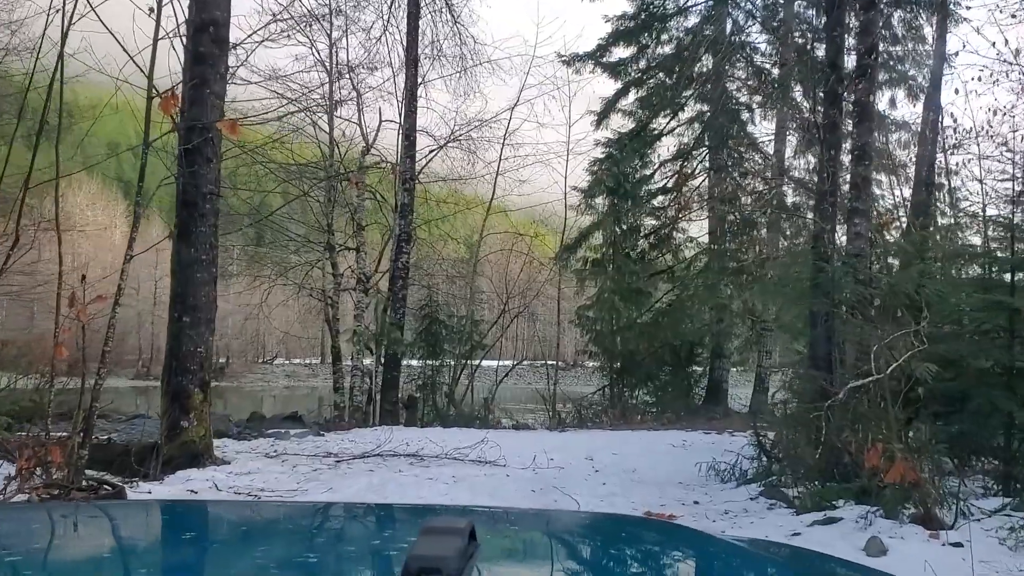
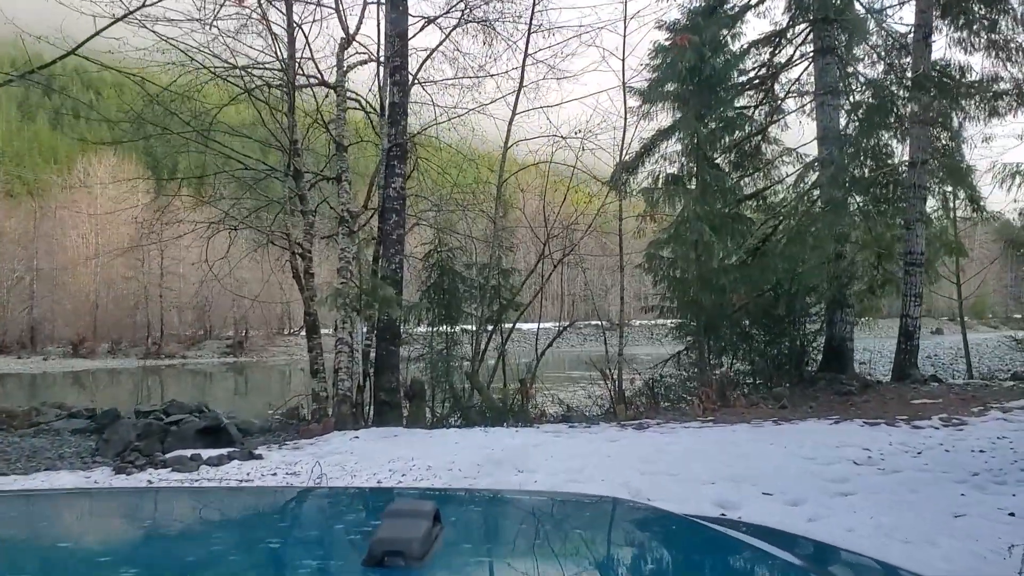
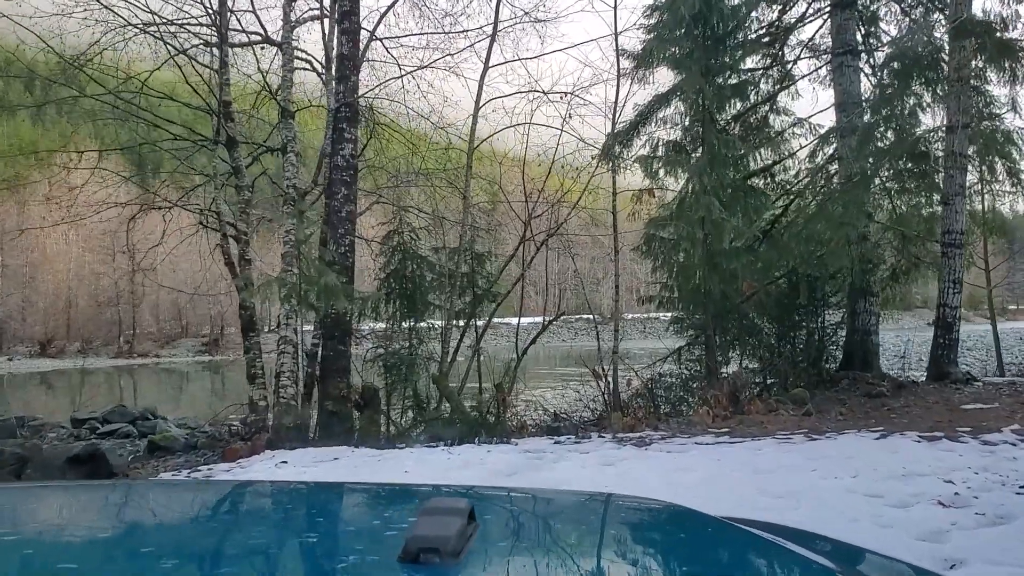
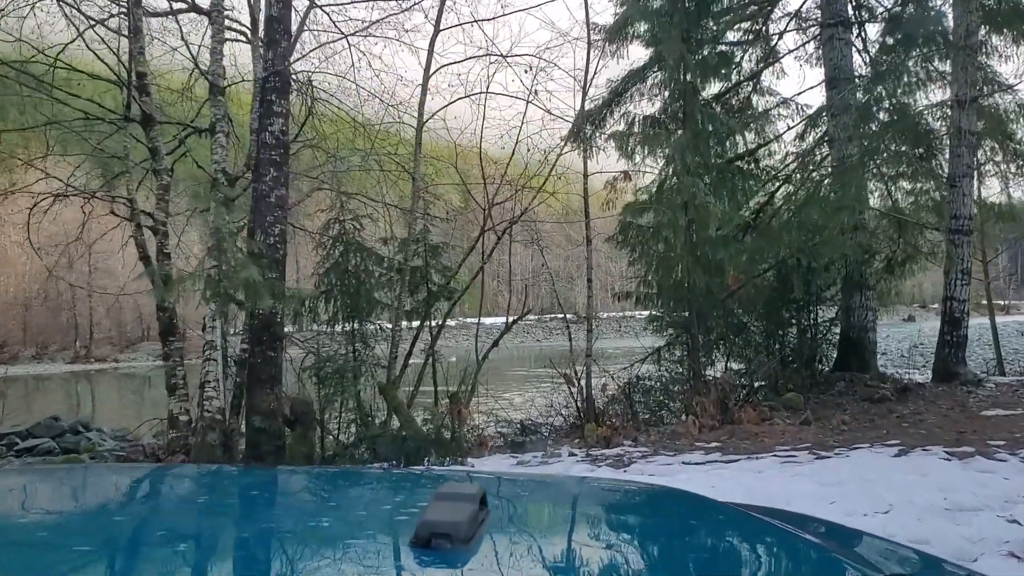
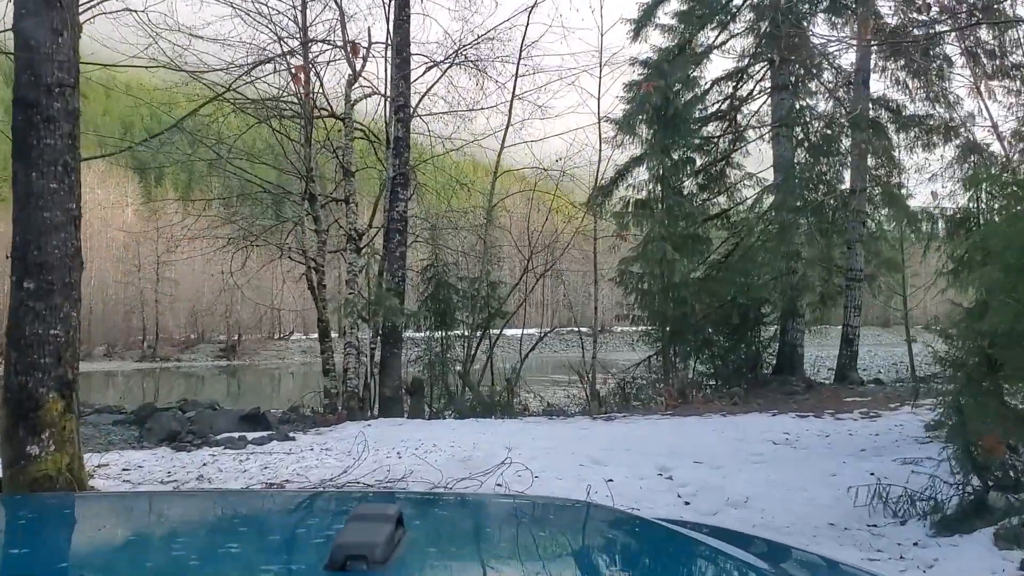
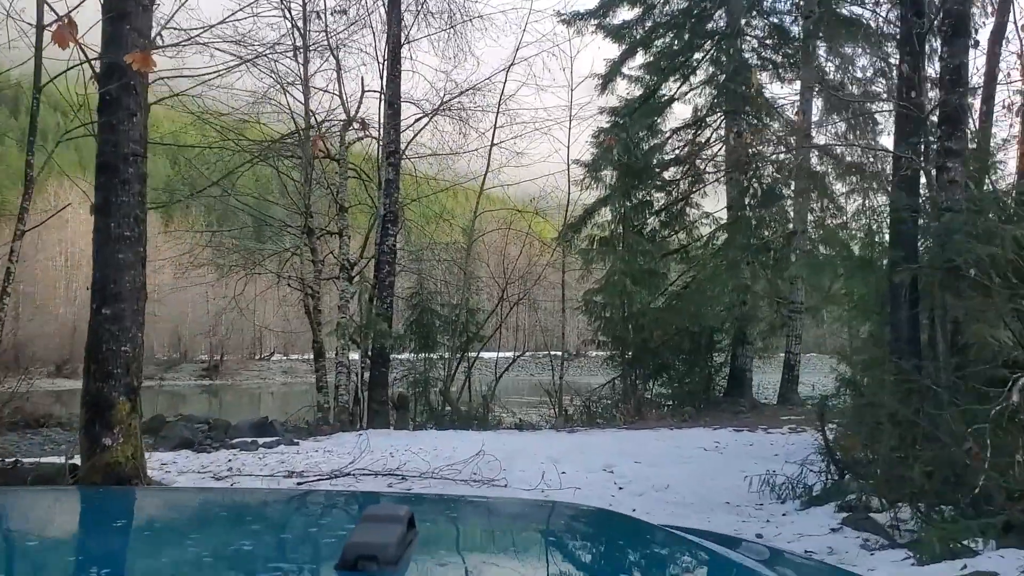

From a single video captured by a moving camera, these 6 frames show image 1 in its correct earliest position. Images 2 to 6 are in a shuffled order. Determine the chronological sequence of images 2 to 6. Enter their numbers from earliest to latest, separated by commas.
6, 5, 2, 3, 4
